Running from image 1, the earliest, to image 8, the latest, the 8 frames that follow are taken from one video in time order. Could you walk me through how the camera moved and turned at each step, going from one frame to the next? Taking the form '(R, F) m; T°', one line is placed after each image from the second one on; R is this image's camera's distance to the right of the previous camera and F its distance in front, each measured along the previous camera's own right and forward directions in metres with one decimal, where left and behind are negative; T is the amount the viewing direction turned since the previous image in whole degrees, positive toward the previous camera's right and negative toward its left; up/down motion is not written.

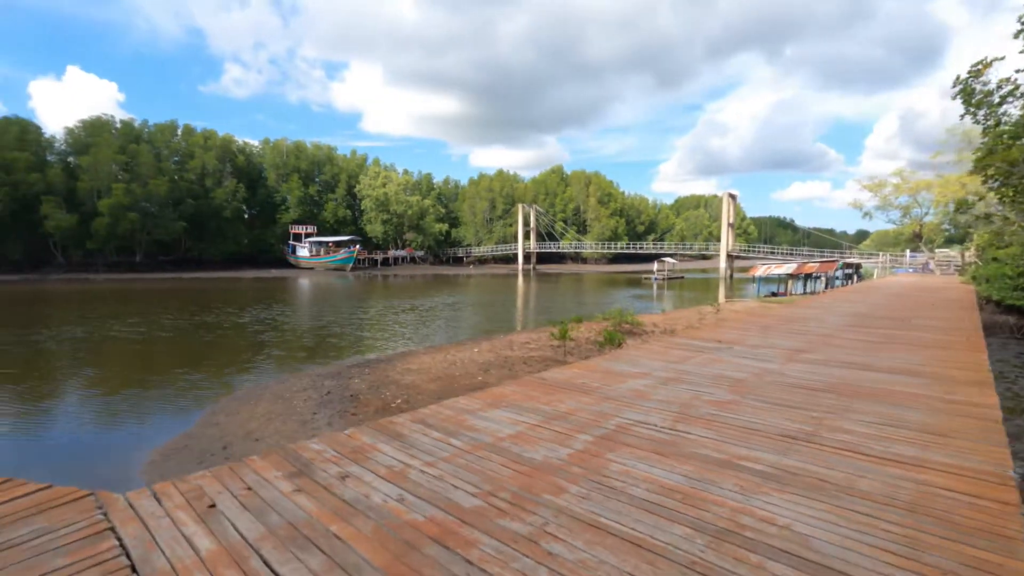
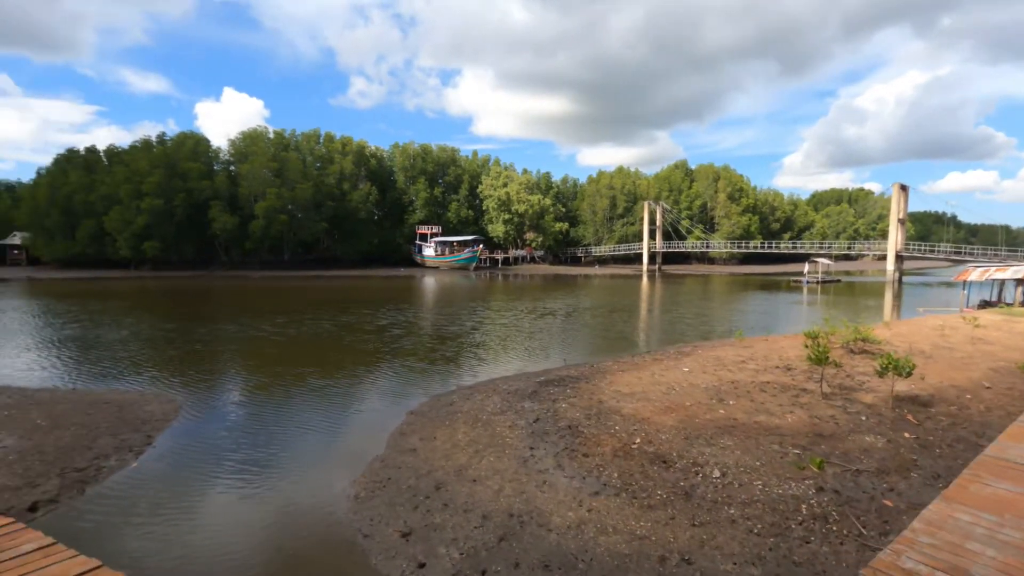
(-2.2, +1.8) m; -11°
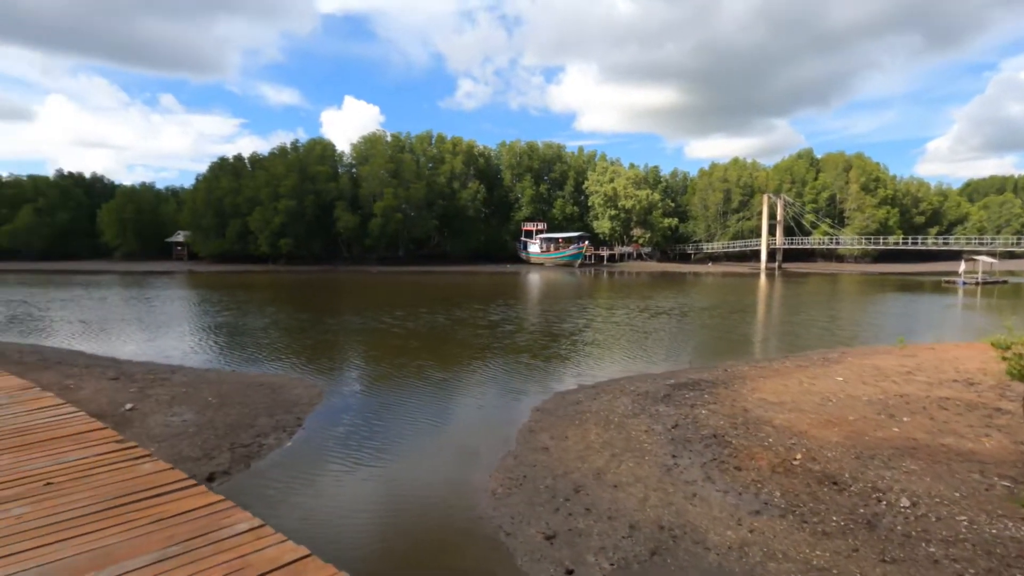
(-0.5, +0.2) m; -11°
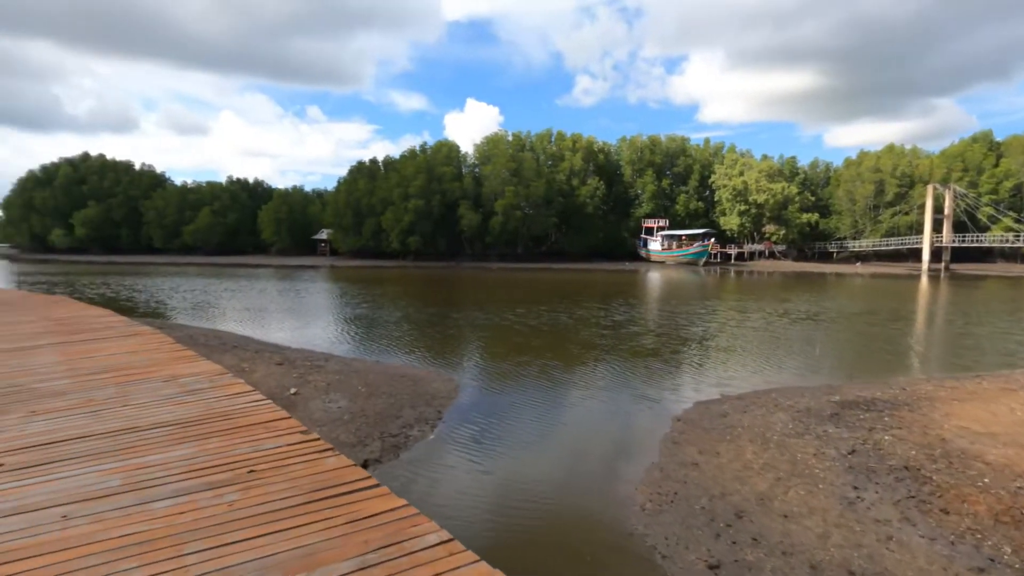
(-0.5, +0.2) m; -12°
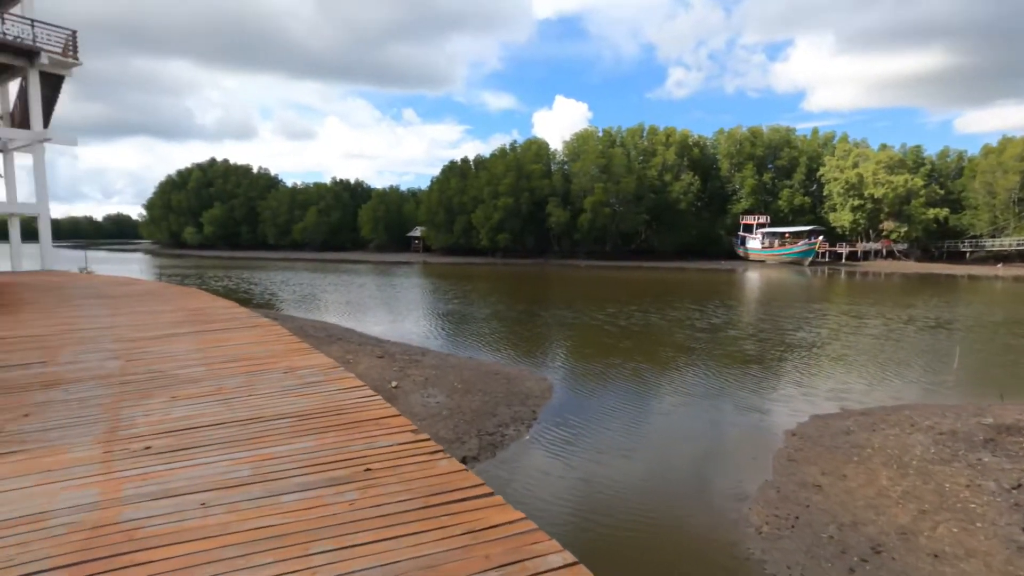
(-0.2, +0.2) m; -9°
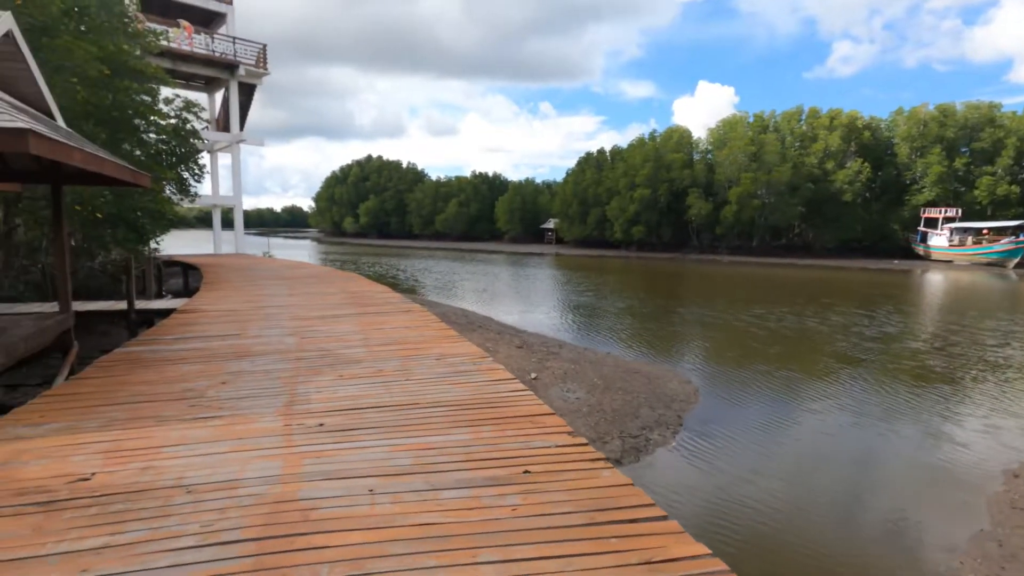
(-0.3, +0.3) m; -14°
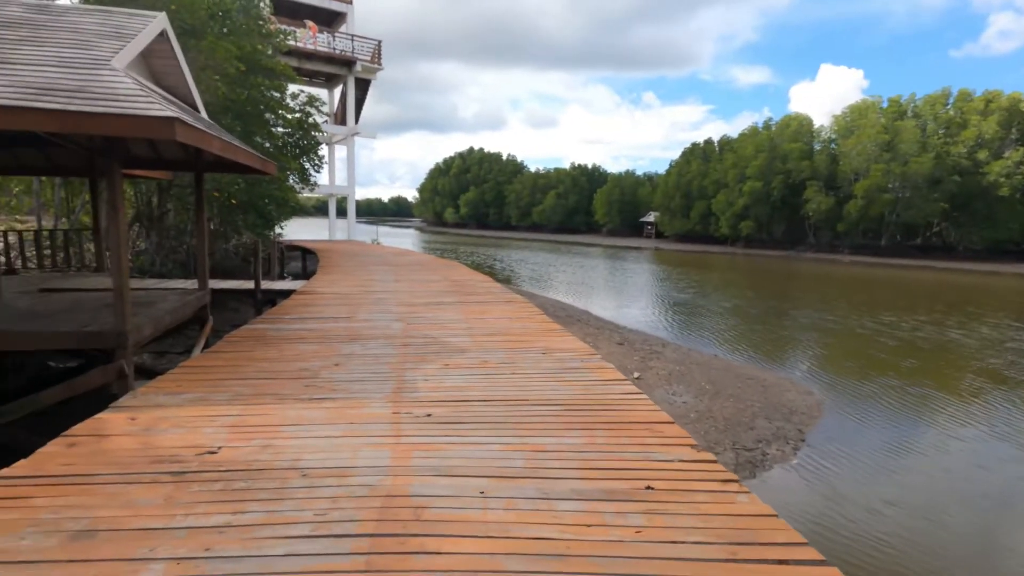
(-0.2, +0.3) m; -10°
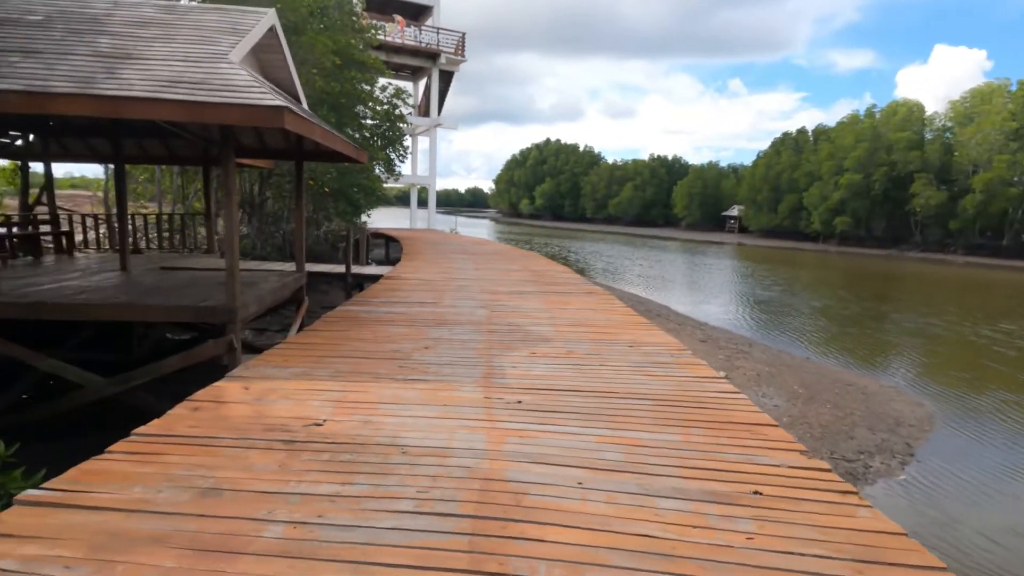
(-0.2, 0.0) m; -8°
